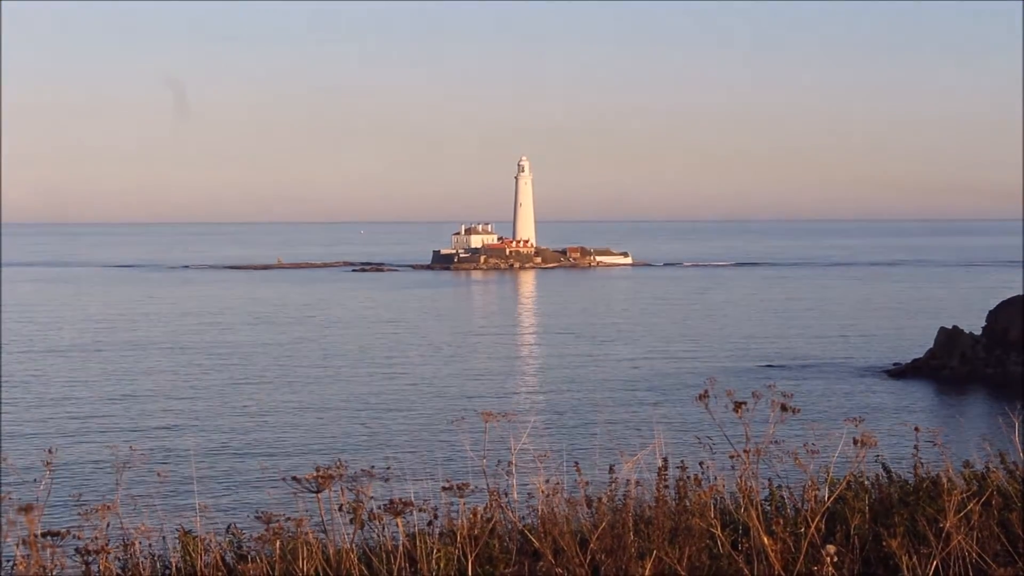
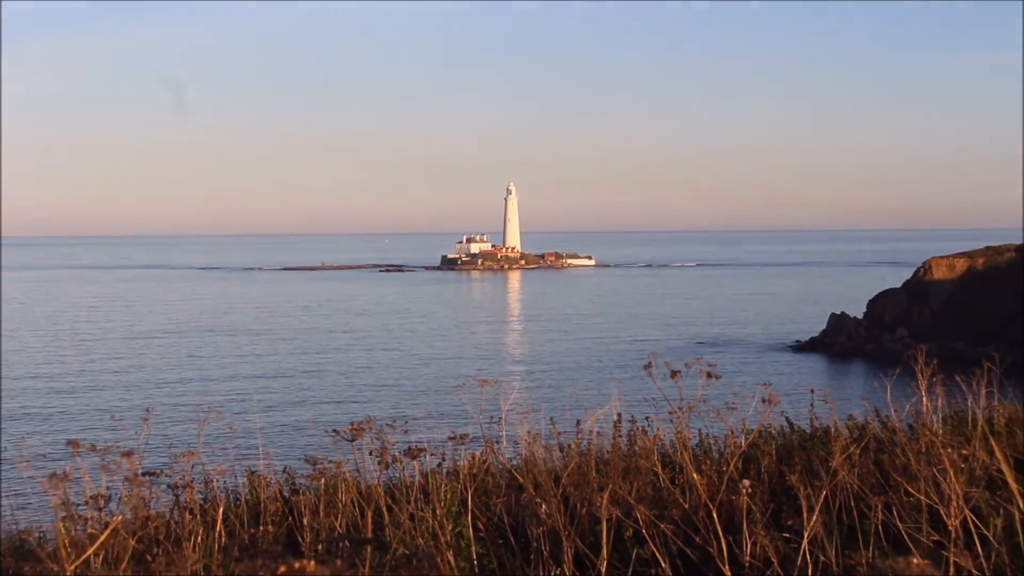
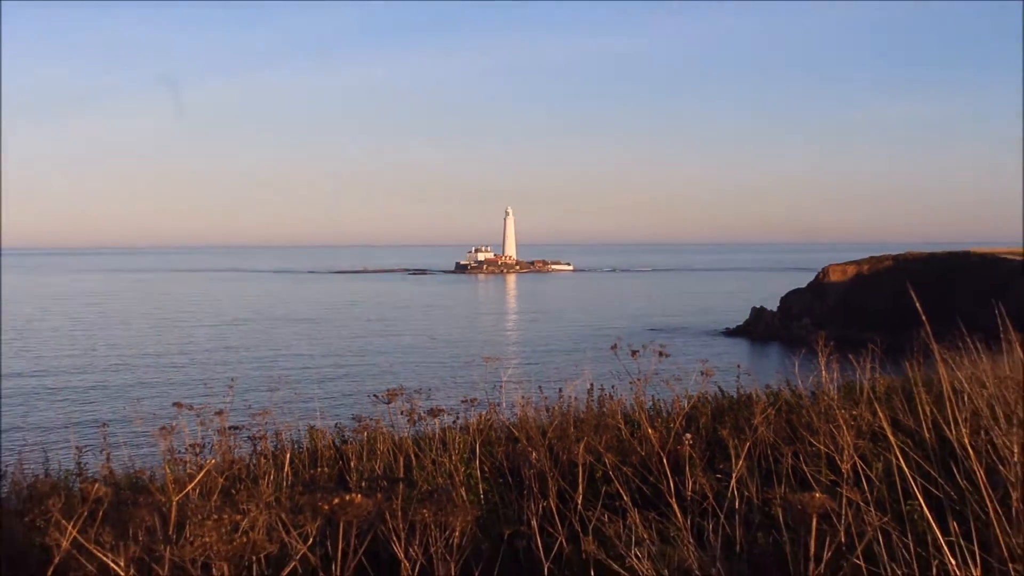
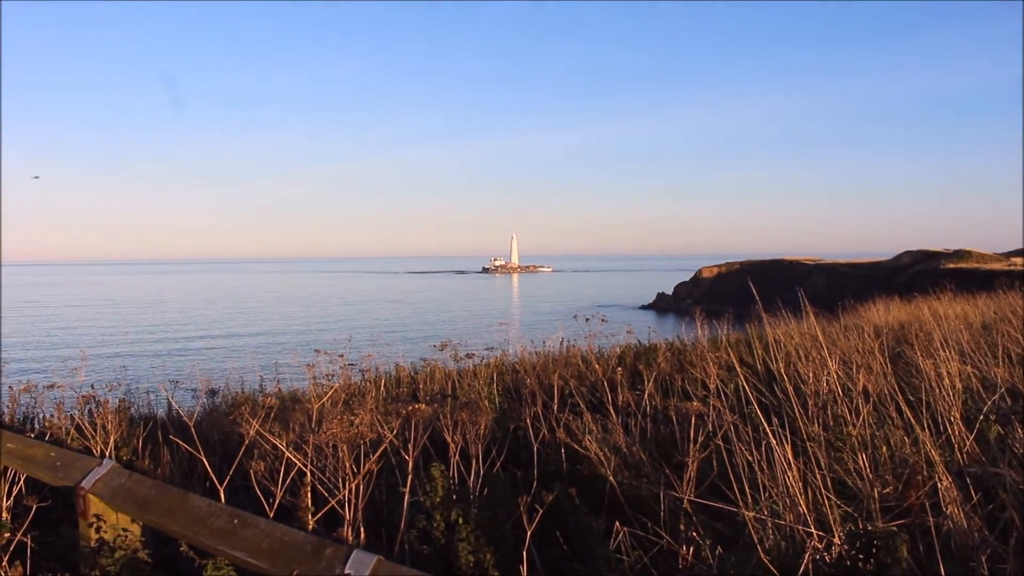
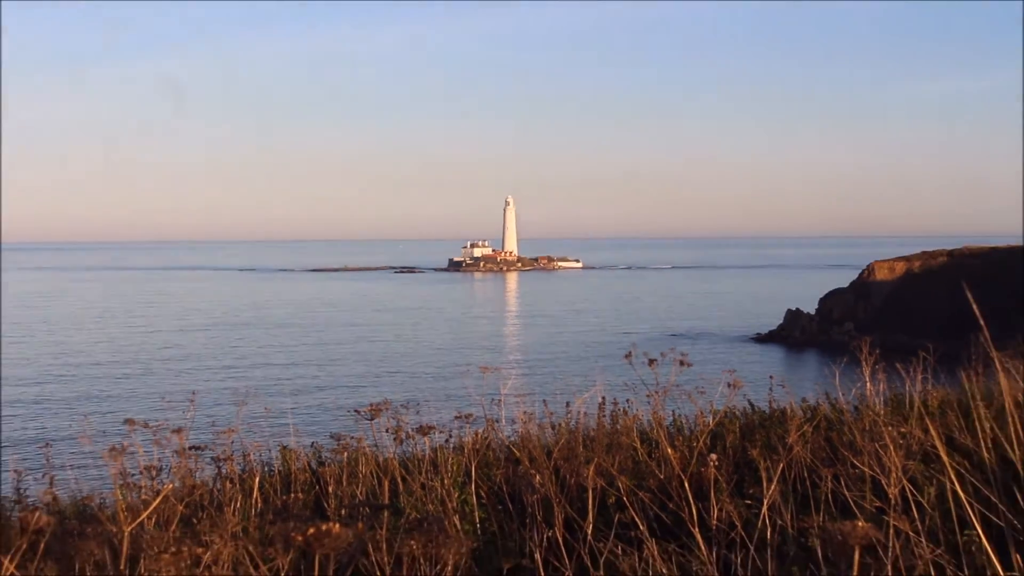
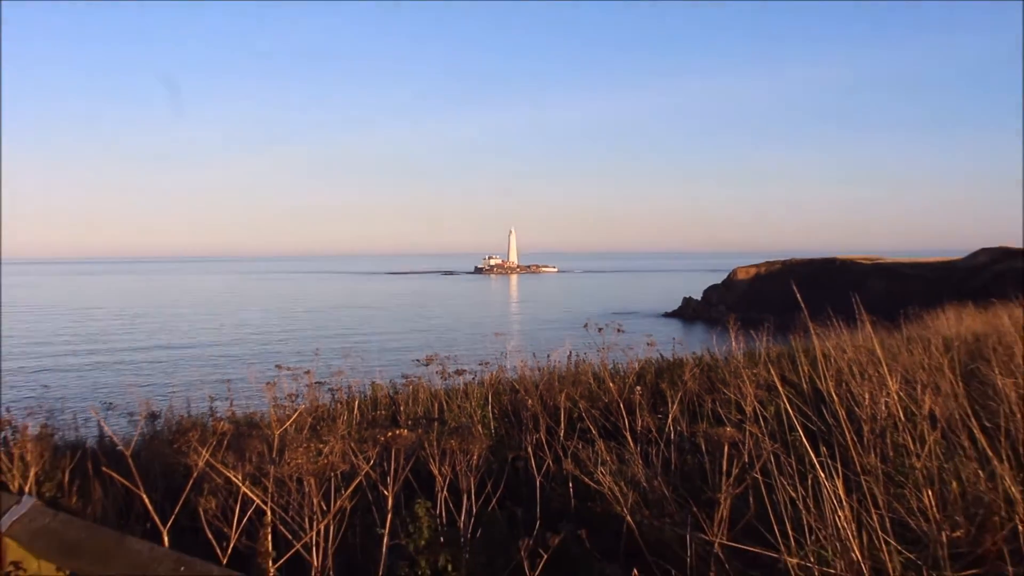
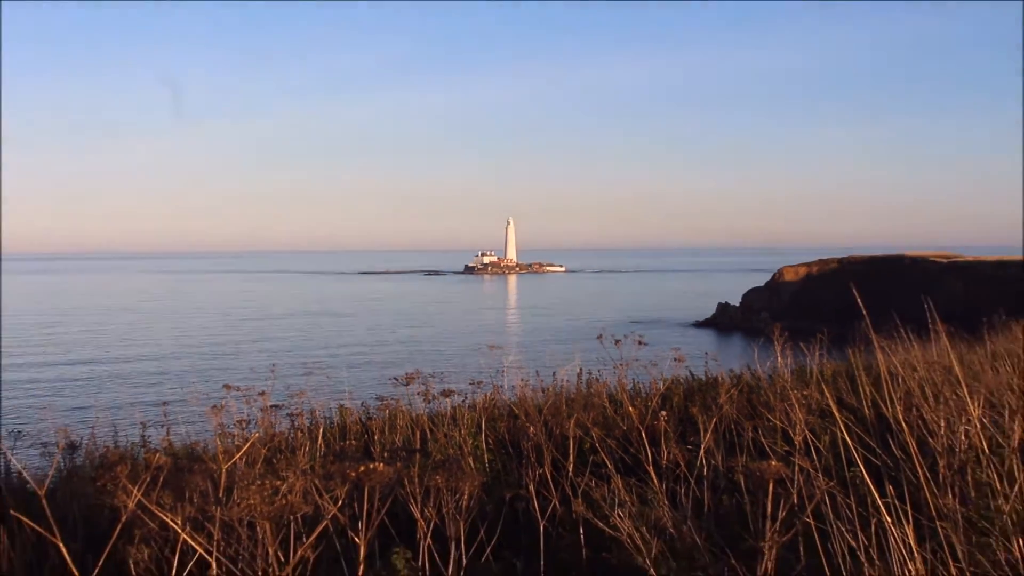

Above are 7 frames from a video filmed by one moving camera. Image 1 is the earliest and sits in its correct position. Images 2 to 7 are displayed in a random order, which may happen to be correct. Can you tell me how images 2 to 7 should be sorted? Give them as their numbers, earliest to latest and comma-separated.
2, 5, 3, 7, 6, 4
